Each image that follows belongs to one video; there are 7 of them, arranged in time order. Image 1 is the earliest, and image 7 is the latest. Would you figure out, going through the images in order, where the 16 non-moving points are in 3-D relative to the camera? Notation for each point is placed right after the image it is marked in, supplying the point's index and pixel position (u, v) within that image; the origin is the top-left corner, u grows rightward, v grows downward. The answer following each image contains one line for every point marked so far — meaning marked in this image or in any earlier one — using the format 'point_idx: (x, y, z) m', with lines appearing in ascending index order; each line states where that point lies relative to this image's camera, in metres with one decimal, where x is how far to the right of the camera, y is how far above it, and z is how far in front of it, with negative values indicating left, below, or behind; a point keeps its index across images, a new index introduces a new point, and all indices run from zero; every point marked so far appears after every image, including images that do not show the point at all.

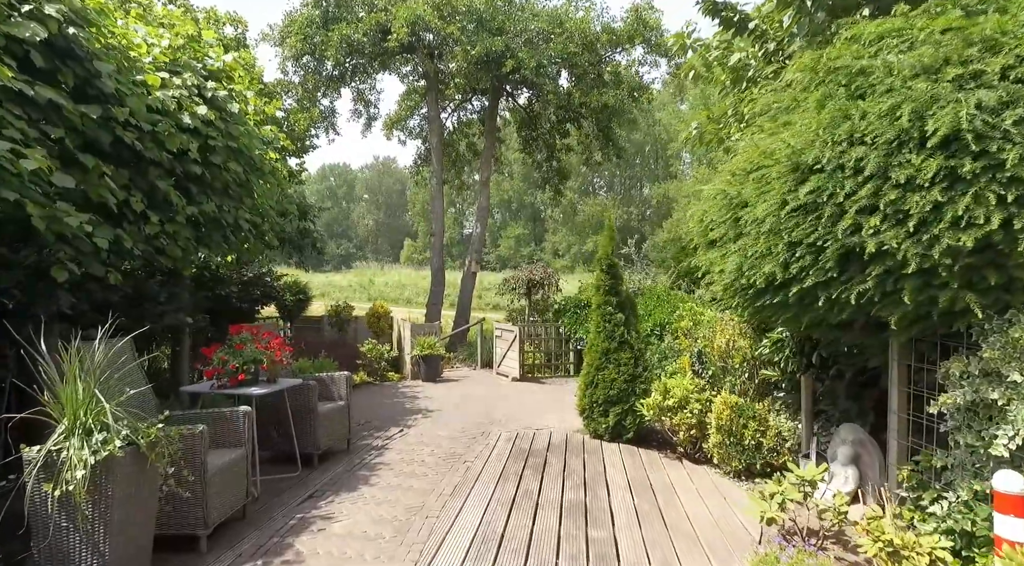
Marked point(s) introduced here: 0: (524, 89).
0: (+0.2, +4.1, +14.6) m
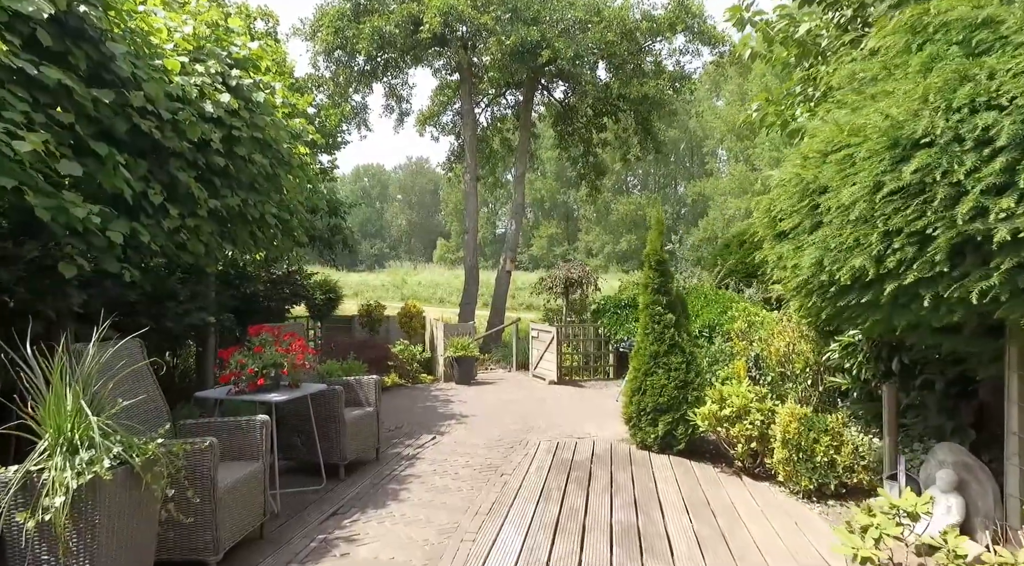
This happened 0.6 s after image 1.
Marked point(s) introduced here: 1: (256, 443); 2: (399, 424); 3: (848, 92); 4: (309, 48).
0: (+1.0, +4.1, +14.2) m
1: (-1.3, -0.8, +3.4) m
2: (-1.1, -1.3, +6.4) m
3: (+1.8, +1.0, +3.6) m
4: (-4.0, +4.6, +13.5) m
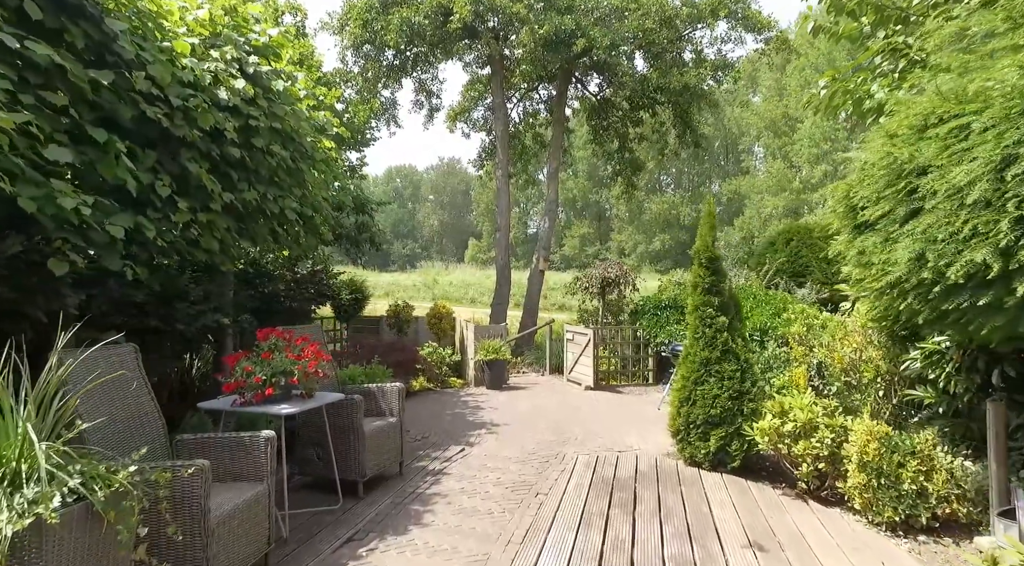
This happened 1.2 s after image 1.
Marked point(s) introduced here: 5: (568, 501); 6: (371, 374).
0: (+1.6, +4.1, +13.7) m
1: (-1.1, -0.8, +3.0) m
2: (-0.8, -1.3, +6.0) m
3: (+1.9, +1.0, +3.1) m
4: (-3.3, +4.6, +13.2) m
5: (+0.3, -1.3, +4.0) m
6: (-1.3, -0.8, +6.1) m
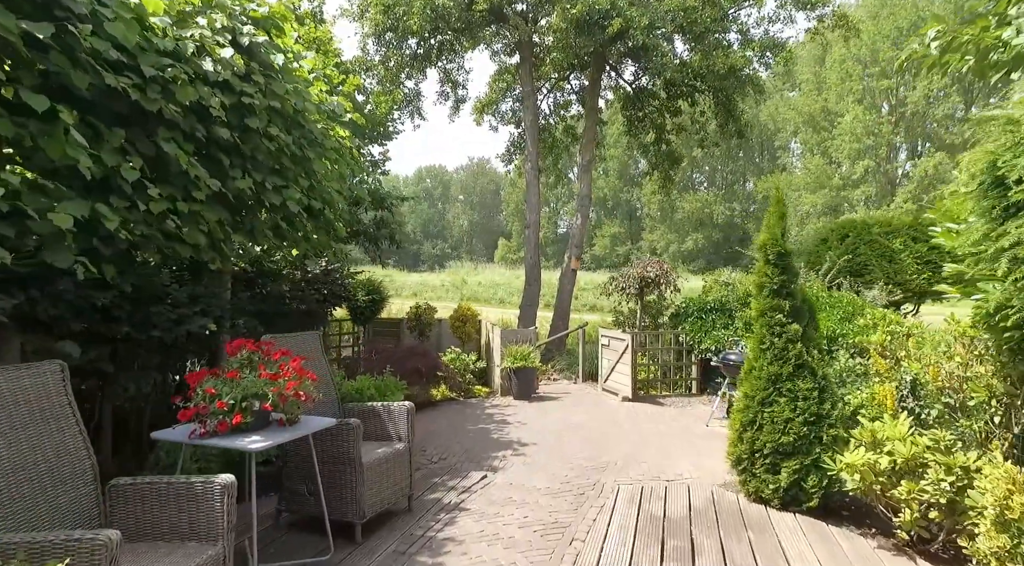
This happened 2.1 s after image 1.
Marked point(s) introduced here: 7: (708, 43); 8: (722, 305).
0: (+2.2, +4.1, +12.9) m
1: (-1.0, -0.8, +2.3) m
2: (-0.5, -1.3, +5.3) m
3: (+2.0, +1.0, +2.2) m
4: (-2.8, +4.6, +12.6) m
5: (+0.5, -1.3, +3.3) m
6: (-1.0, -0.8, +5.4) m
7: (+3.1, +3.8, +10.9) m
8: (+2.5, -0.3, +8.4) m
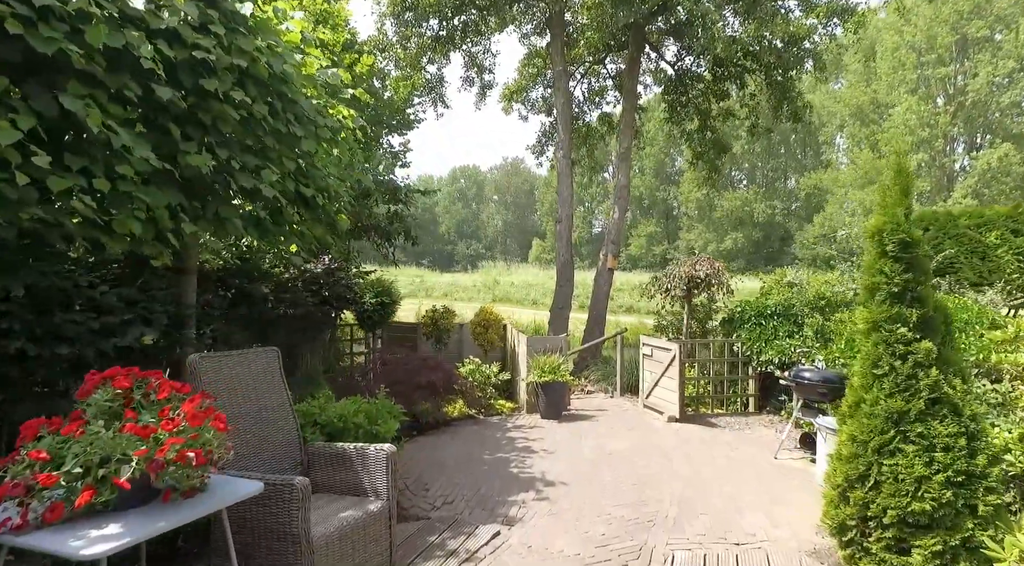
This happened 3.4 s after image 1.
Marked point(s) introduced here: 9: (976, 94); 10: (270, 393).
0: (+2.7, +4.1, +11.7) m
1: (-1.0, -0.8, +1.3) m
2: (-0.4, -1.3, +4.2) m
3: (+2.0, +1.0, +1.1) m
4: (-2.3, +4.6, +11.7) m
5: (+0.5, -1.3, +2.2) m
6: (-0.9, -0.8, +4.4) m
7: (+3.5, +3.8, +9.6) m
8: (+2.8, -0.3, +7.2) m
9: (+12.5, +5.1, +18.6) m
10: (-1.1, -0.5, +3.2) m
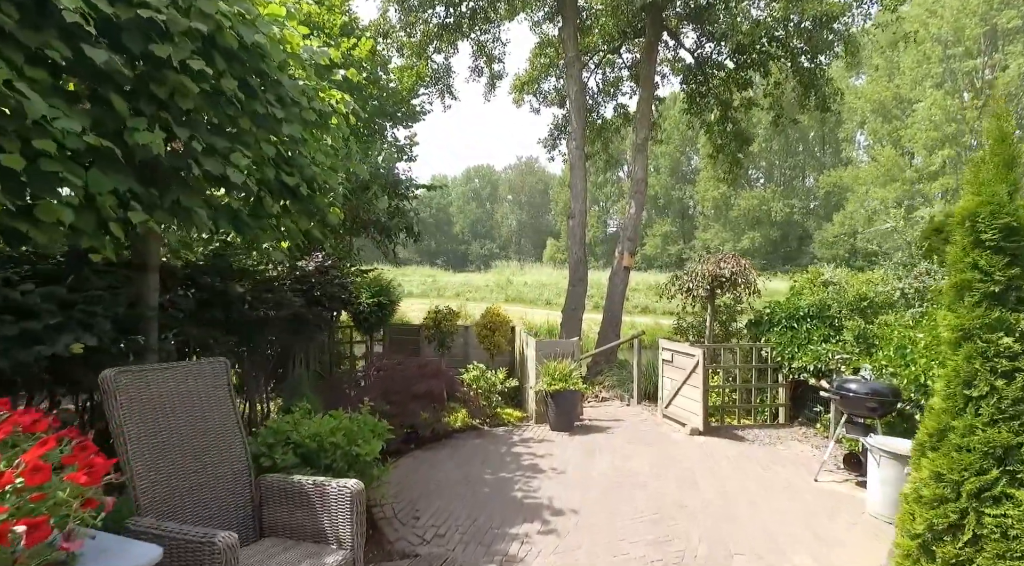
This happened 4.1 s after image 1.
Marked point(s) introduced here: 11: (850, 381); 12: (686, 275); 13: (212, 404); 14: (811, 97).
0: (+2.8, +4.1, +11.0) m
1: (-1.1, -0.8, +0.7) m
2: (-0.4, -1.3, +3.7) m
3: (+2.0, +1.0, +0.4) m
4: (-2.1, +4.6, +11.1) m
5: (+0.5, -1.3, +1.6) m
6: (-0.9, -0.8, +3.8) m
7: (+3.6, +3.8, +9.0) m
8: (+2.9, -0.3, +6.5) m
9: (+12.8, +5.1, +17.8) m
10: (-1.1, -0.5, +2.6) m
11: (+2.2, -0.6, +4.6) m
12: (+1.9, +0.1, +7.9) m
13: (-1.1, -0.5, +2.6) m
14: (+4.8, +3.0, +11.0) m
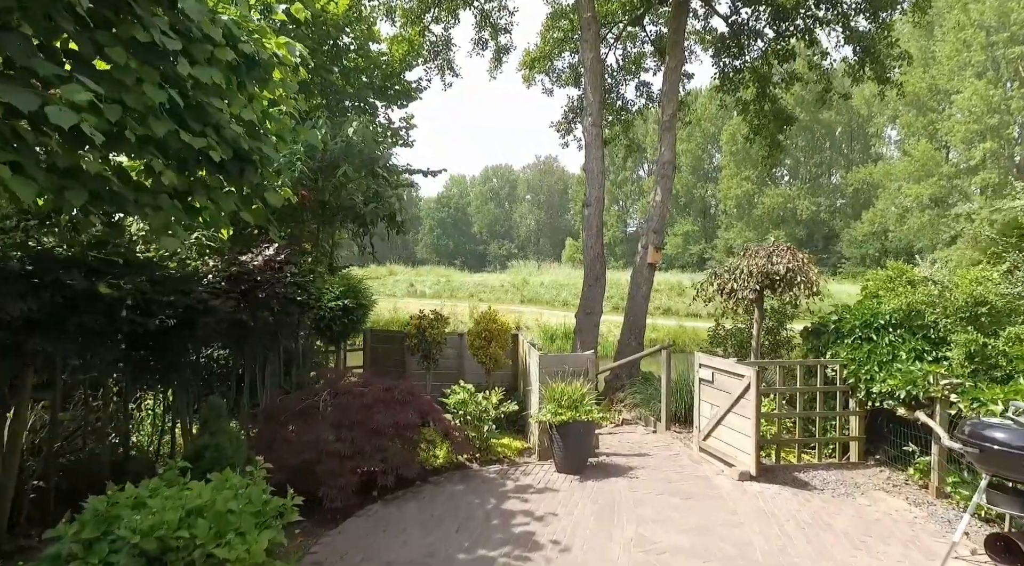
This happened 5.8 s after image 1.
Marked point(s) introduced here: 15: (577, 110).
0: (+2.9, +4.1, +9.5) m
1: (-1.3, -0.7, -0.7) m
2: (-0.5, -1.3, +2.2) m
3: (+1.8, +1.0, -1.0) m
4: (-2.0, +4.6, +9.8) m
5: (+0.3, -1.3, +0.1) m
6: (-1.0, -0.8, +2.4) m
7: (+3.6, +3.8, +7.4) m
8: (+2.8, -0.3, +5.0) m
9: (+13.1, +5.1, +16.0) m
10: (-1.3, -0.5, +1.2) m
11: (+2.2, -0.6, +3.1) m
12: (+1.9, +0.1, +6.4) m
13: (-1.3, -0.5, +1.2) m
14: (+4.8, +3.0, +9.4) m
15: (+1.1, +3.0, +11.9) m
